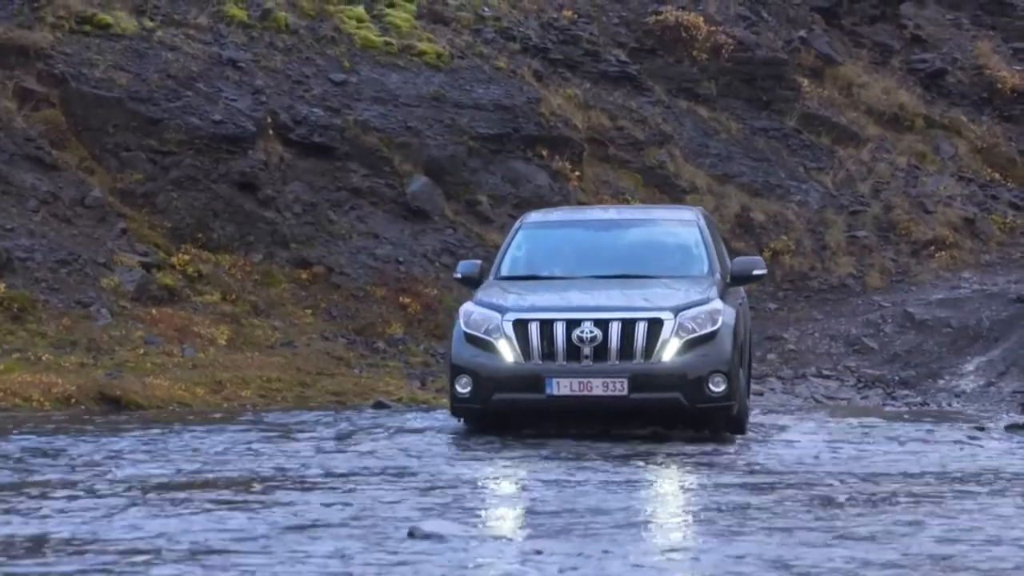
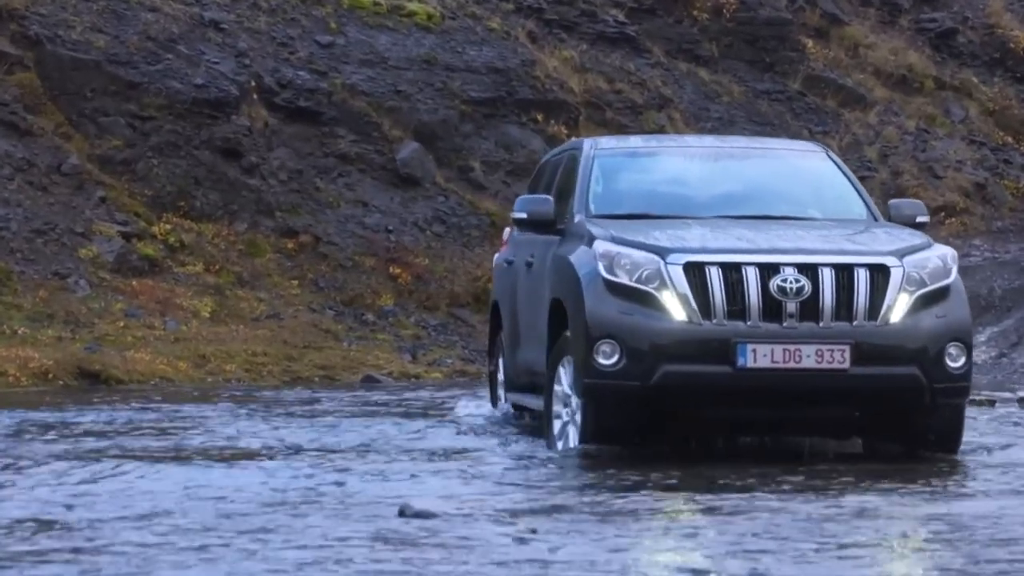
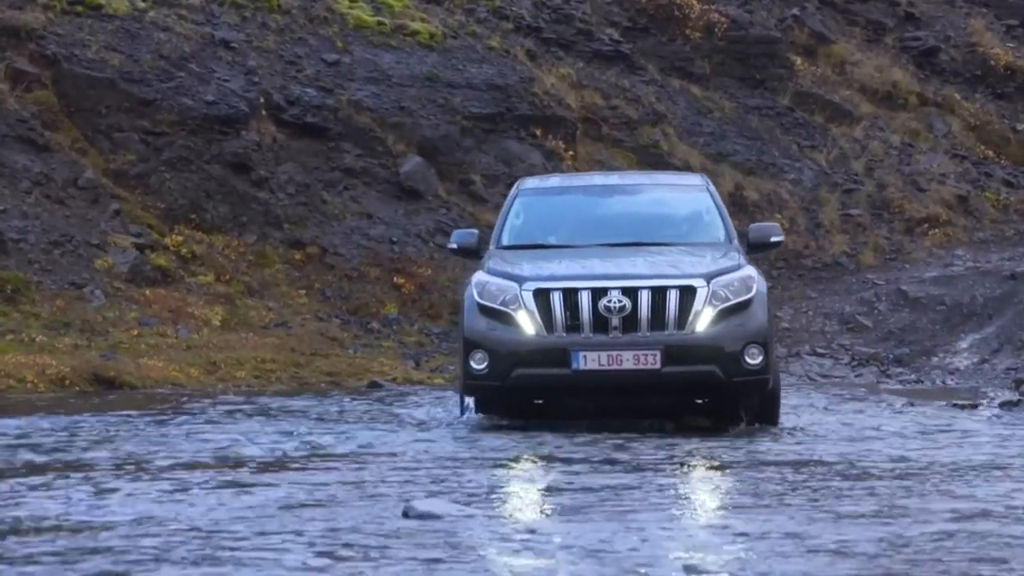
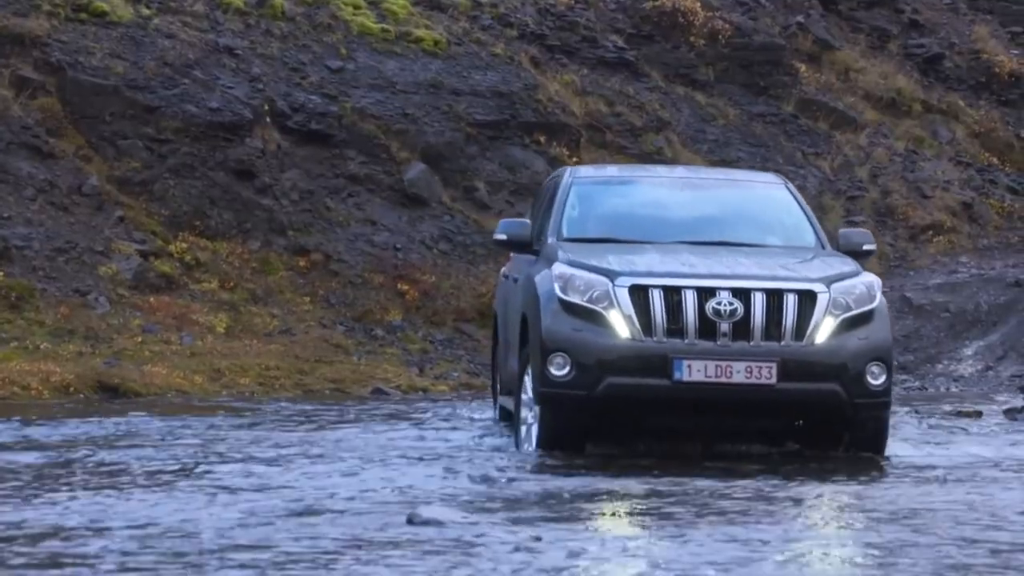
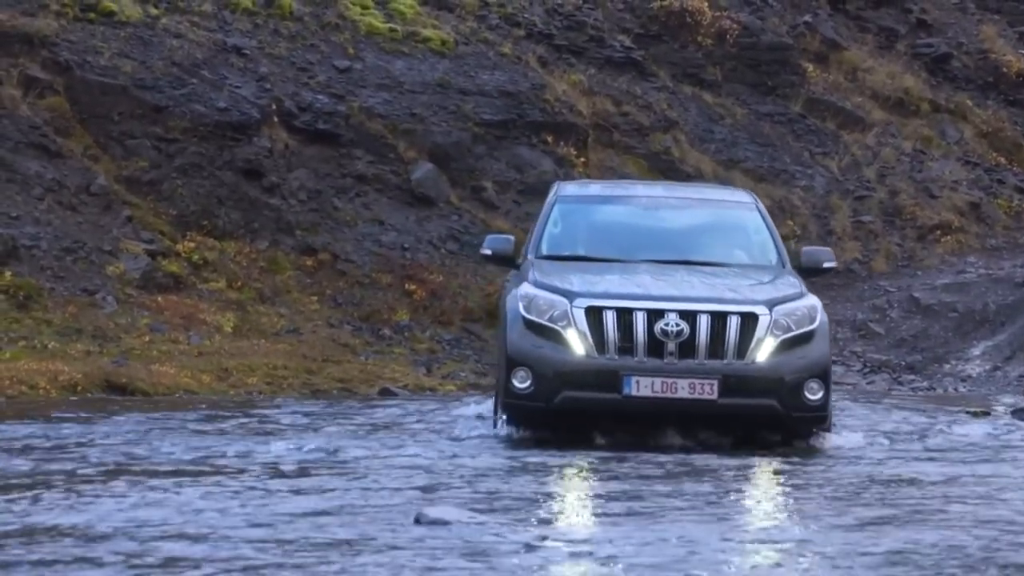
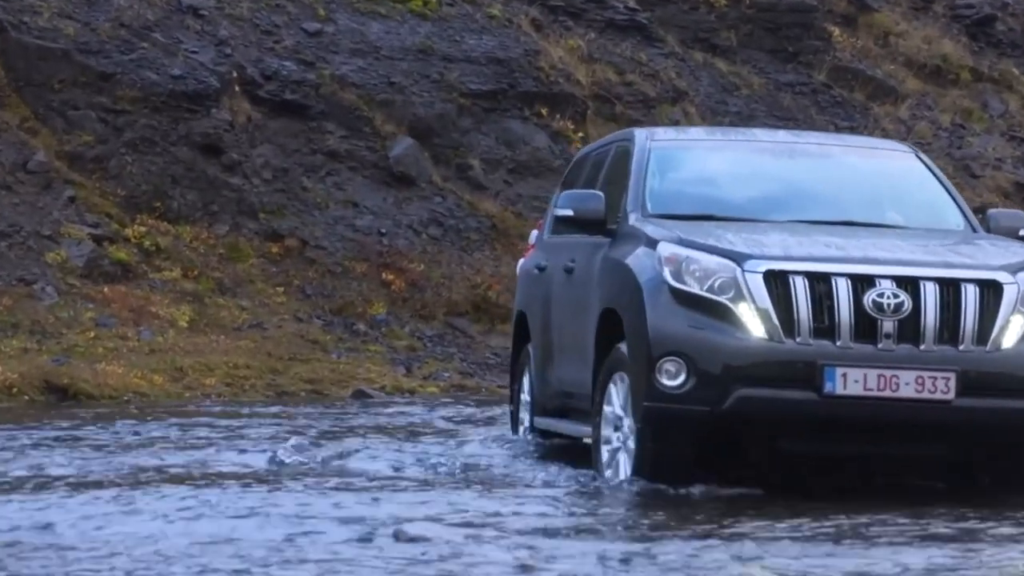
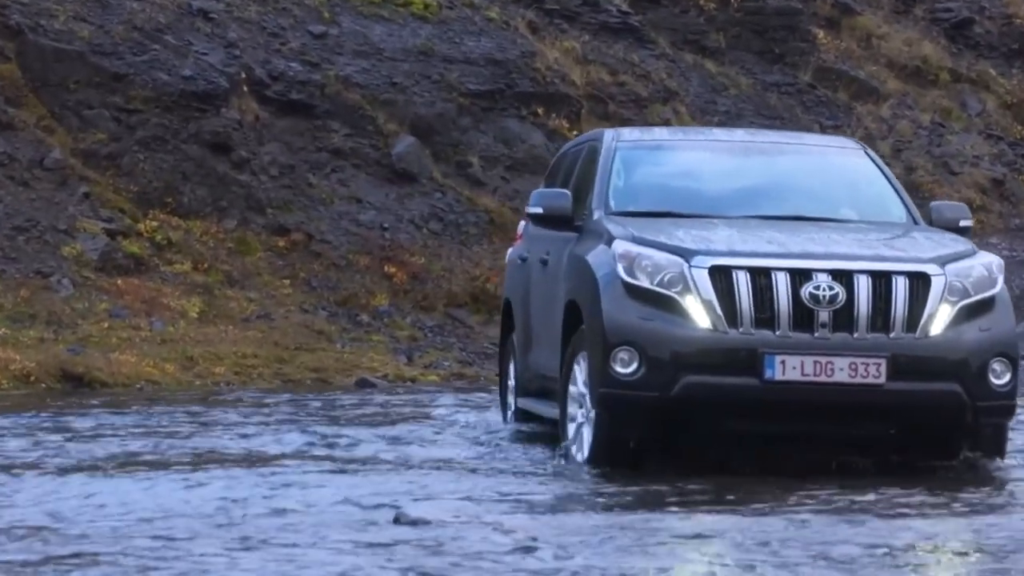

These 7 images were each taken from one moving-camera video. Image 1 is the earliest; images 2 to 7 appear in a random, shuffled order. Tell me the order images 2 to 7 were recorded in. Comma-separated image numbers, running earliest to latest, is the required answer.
3, 5, 4, 2, 7, 6
